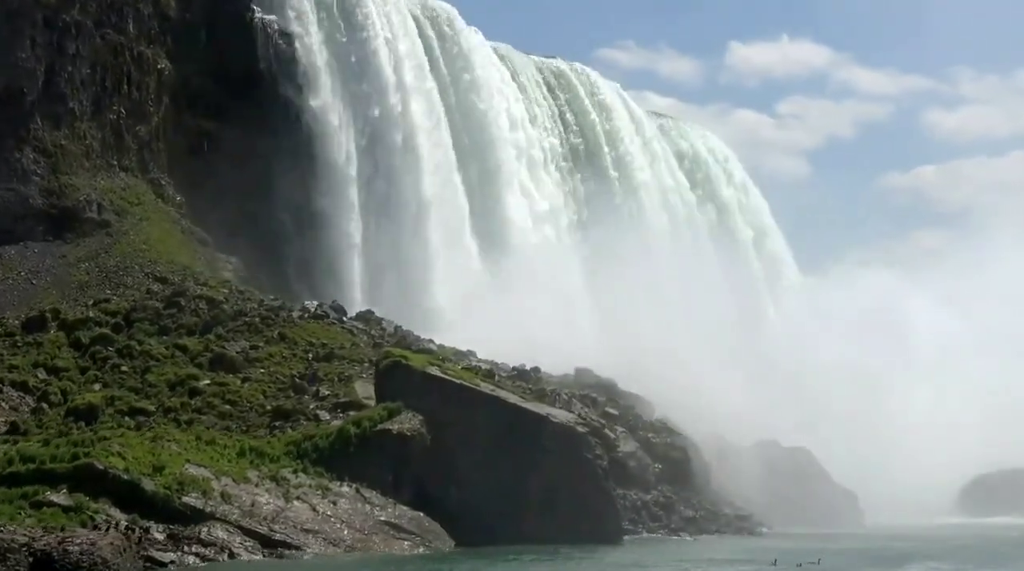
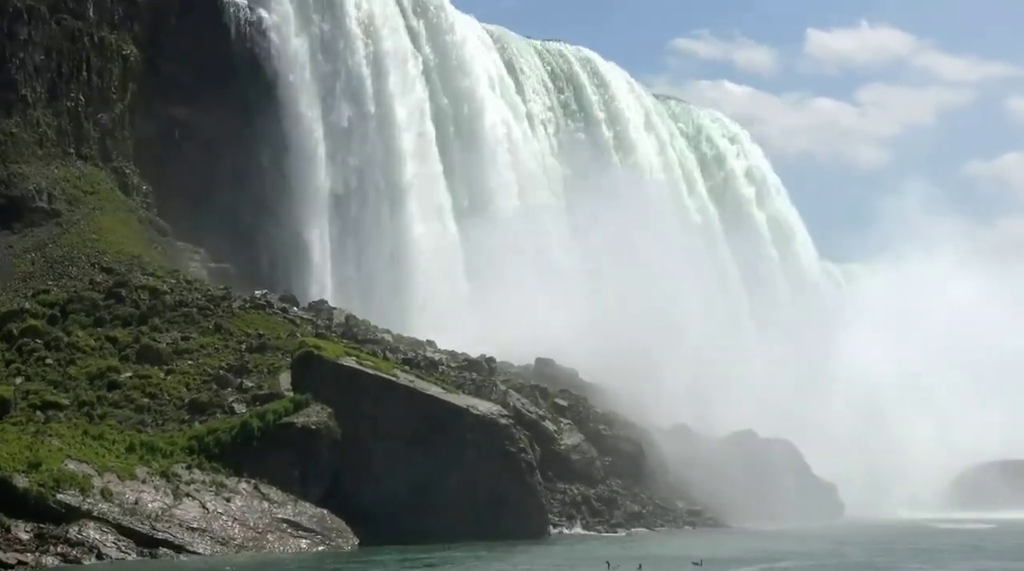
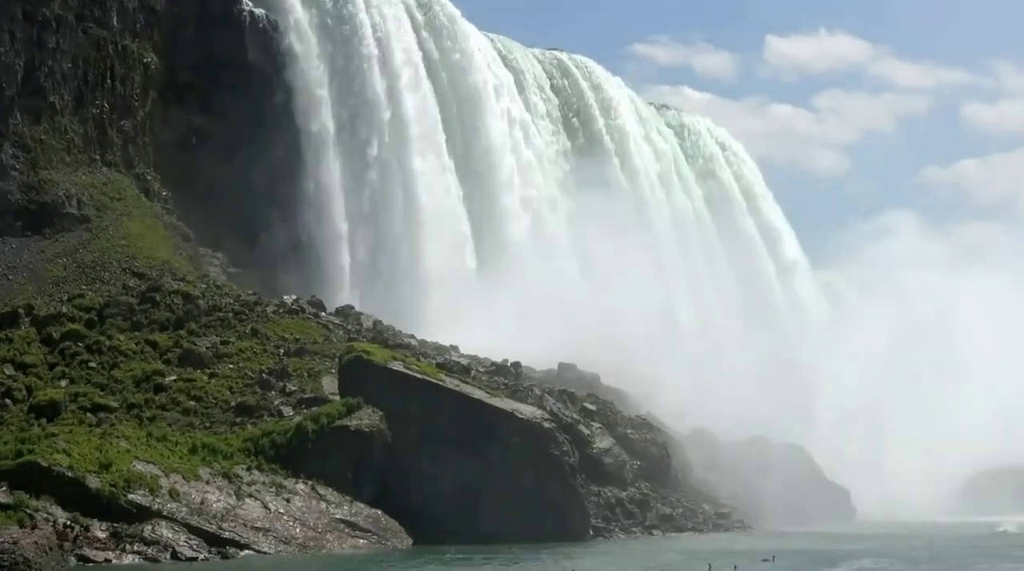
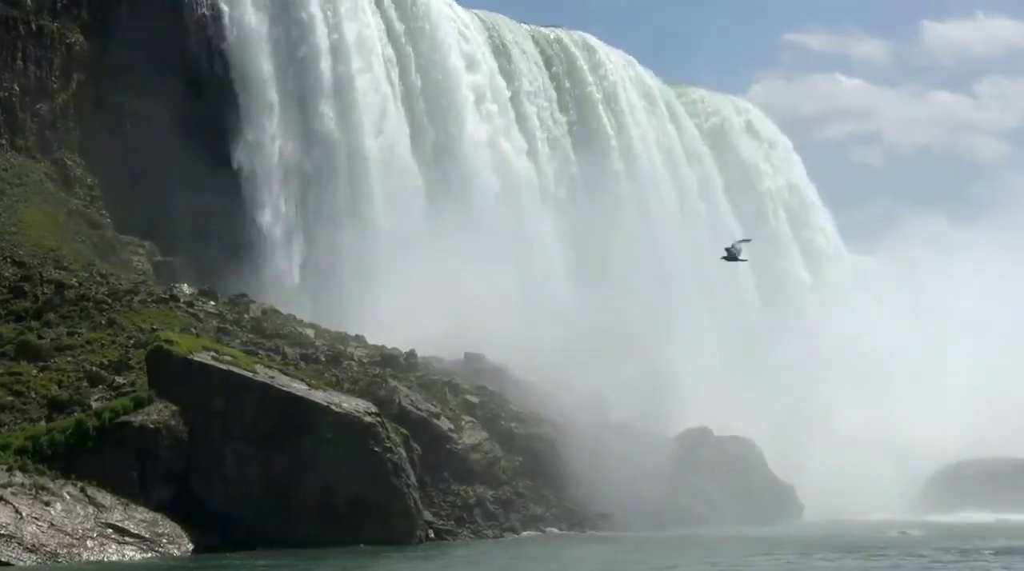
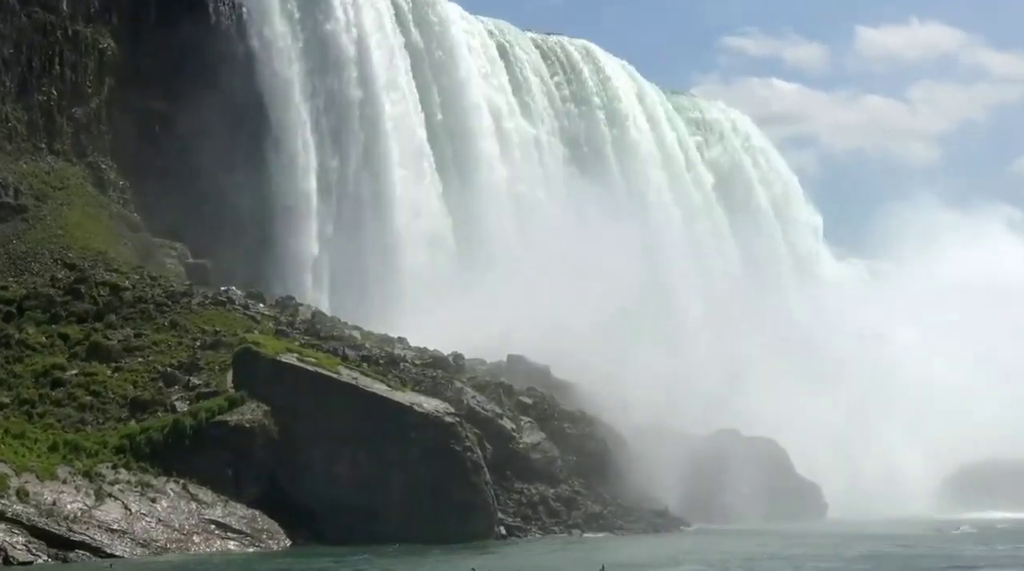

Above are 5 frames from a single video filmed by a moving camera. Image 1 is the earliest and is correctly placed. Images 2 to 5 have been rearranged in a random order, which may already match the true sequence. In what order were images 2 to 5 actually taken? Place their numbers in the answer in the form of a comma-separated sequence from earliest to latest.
3, 2, 5, 4
